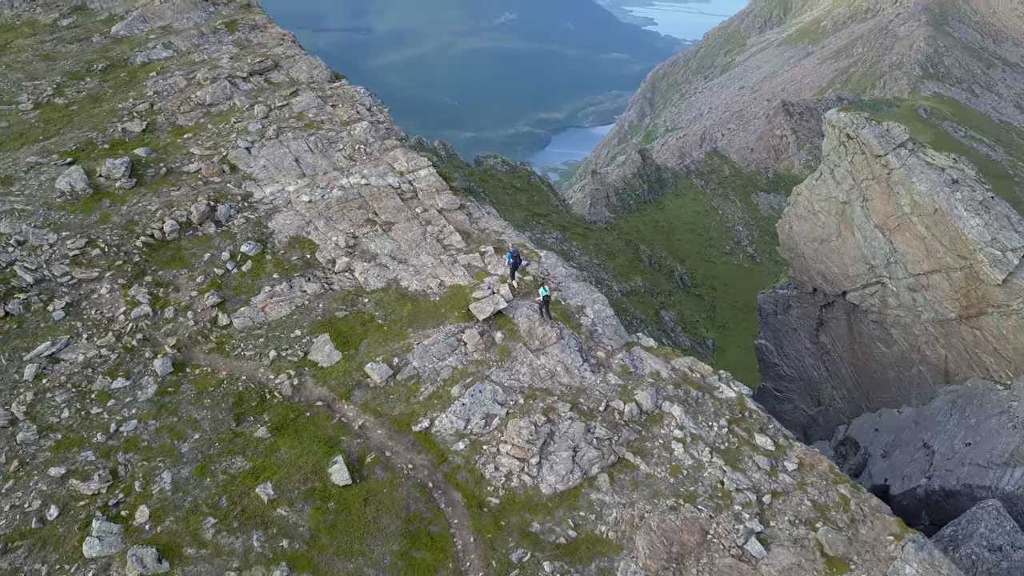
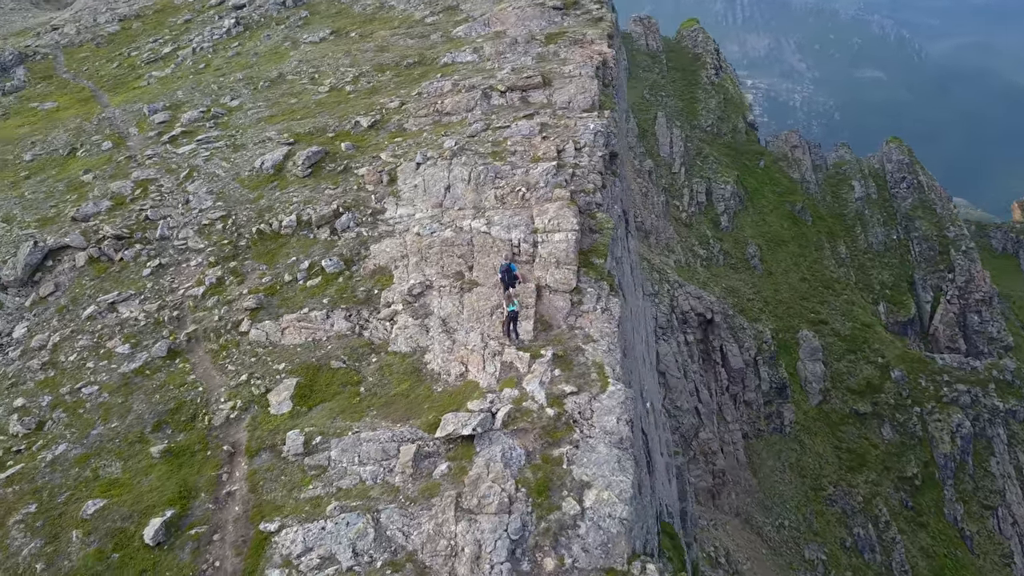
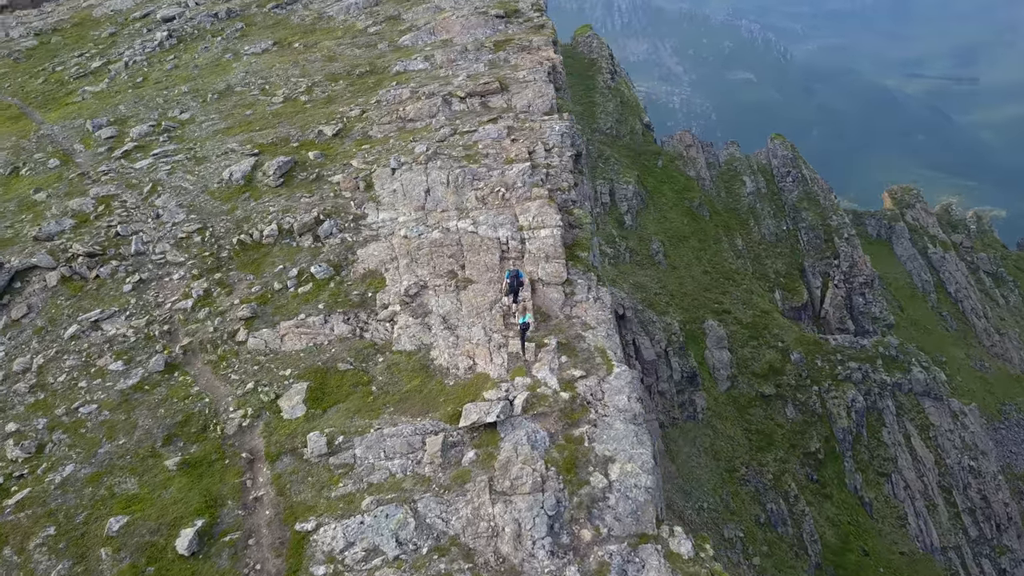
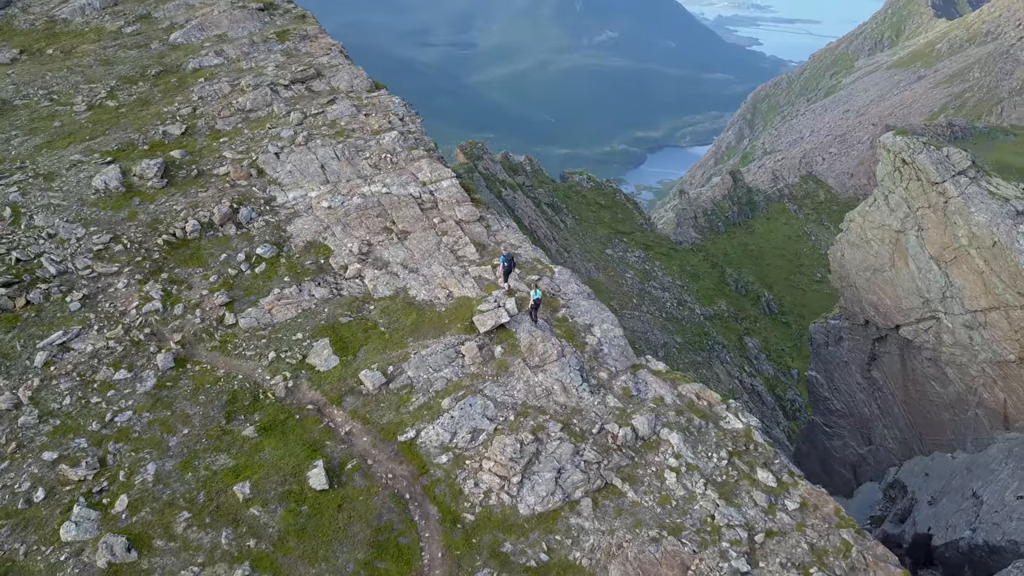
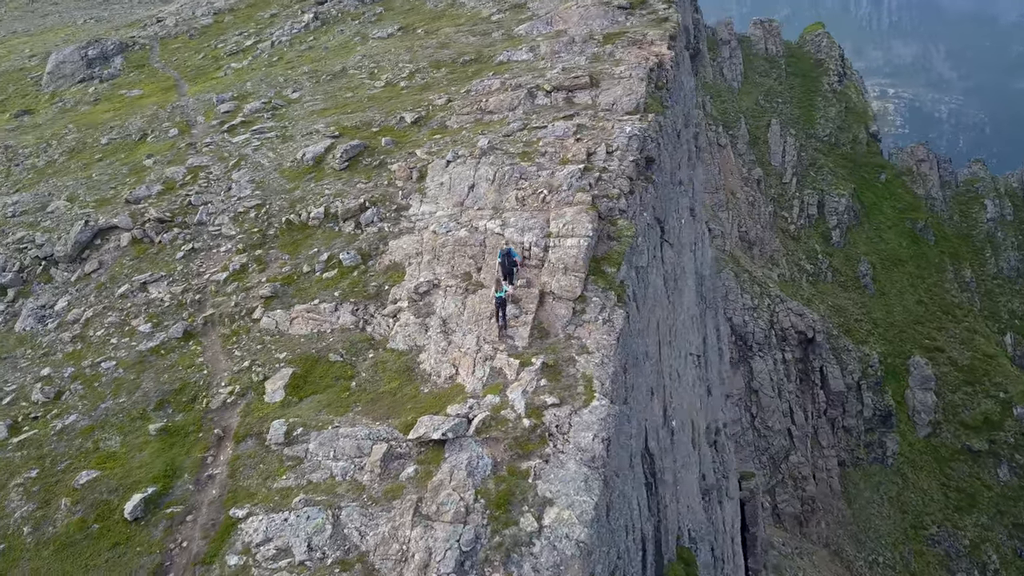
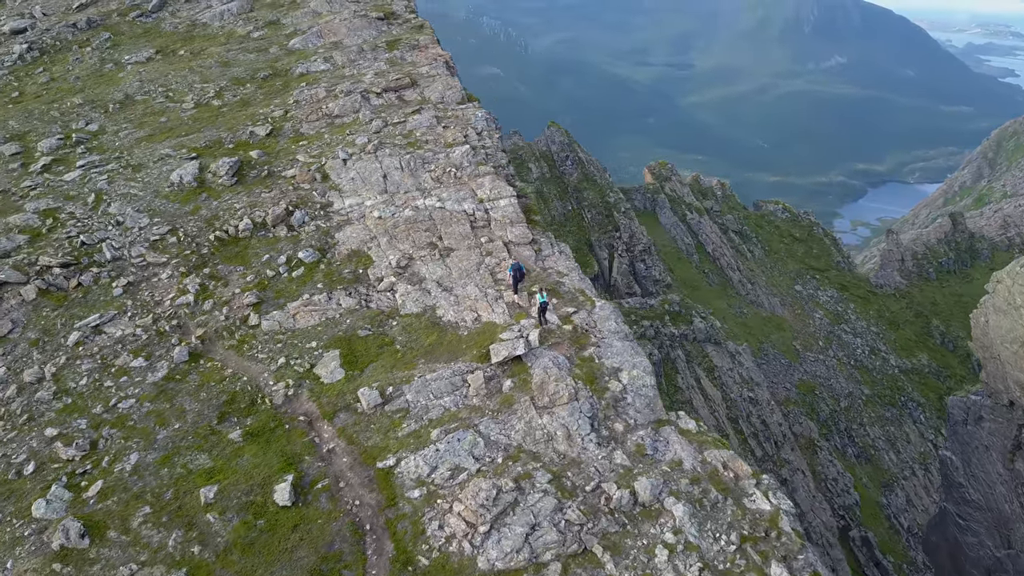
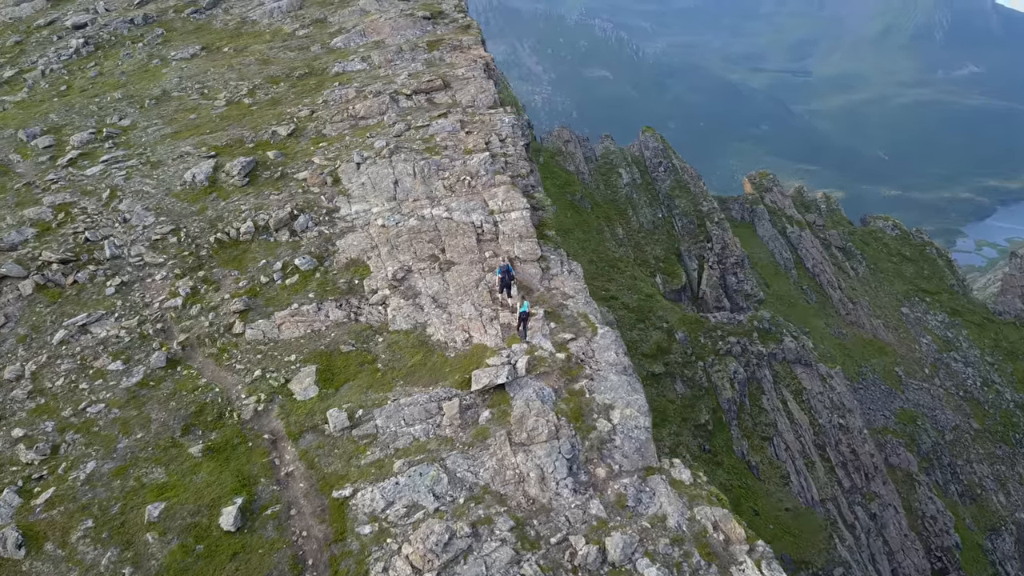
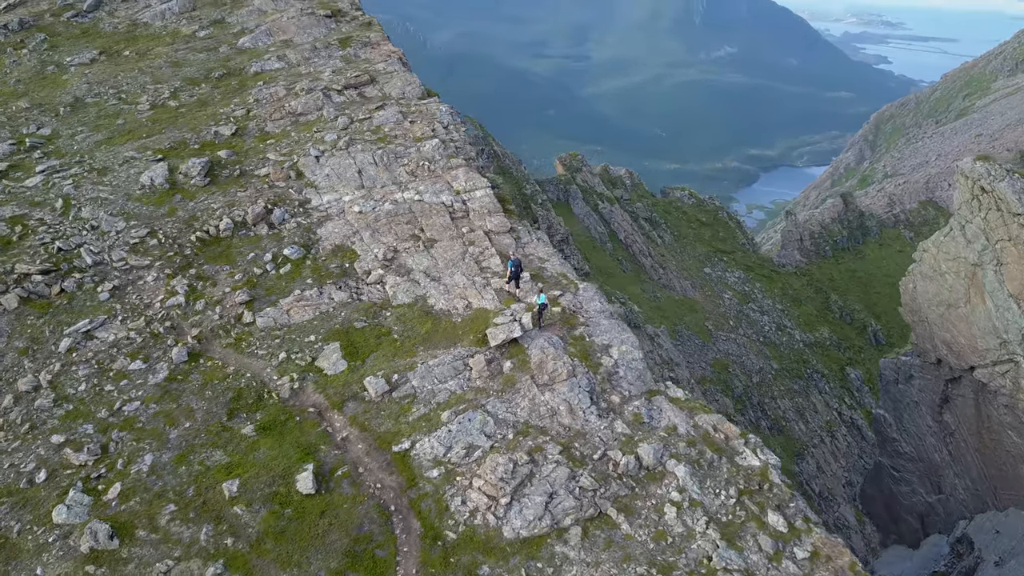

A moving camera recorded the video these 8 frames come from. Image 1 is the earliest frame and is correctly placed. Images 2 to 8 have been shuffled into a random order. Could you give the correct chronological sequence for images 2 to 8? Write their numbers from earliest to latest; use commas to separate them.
4, 8, 6, 7, 3, 2, 5
